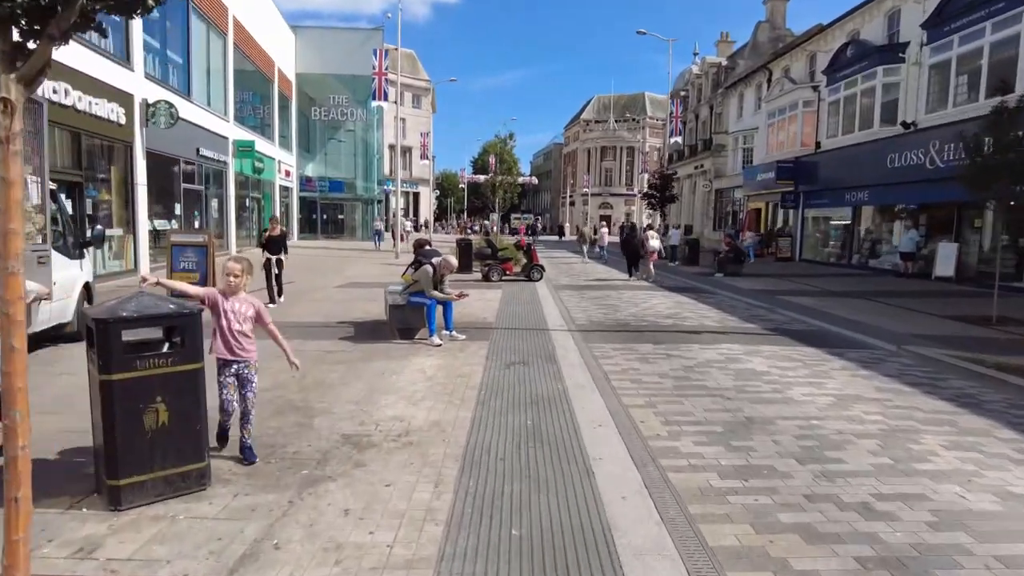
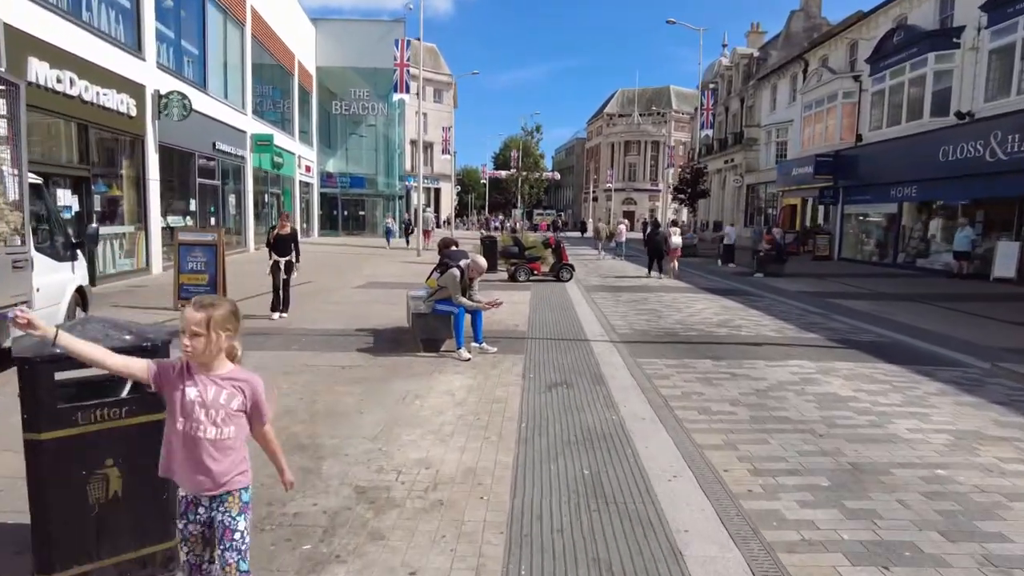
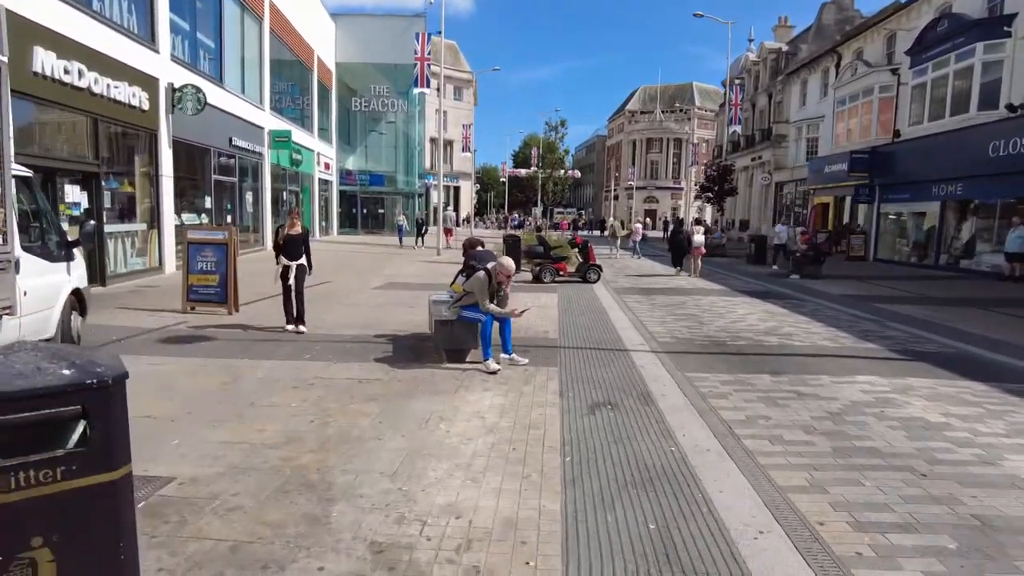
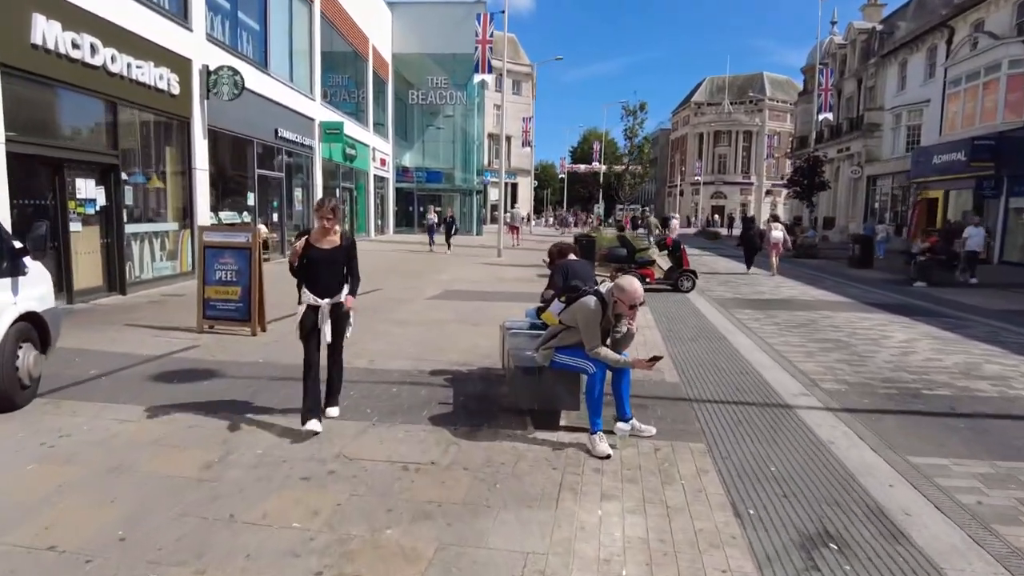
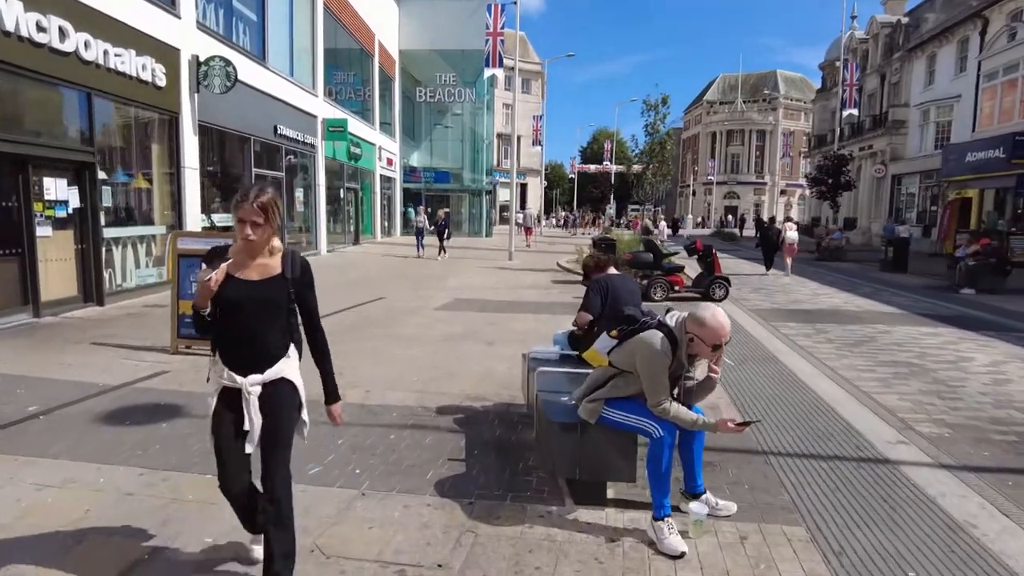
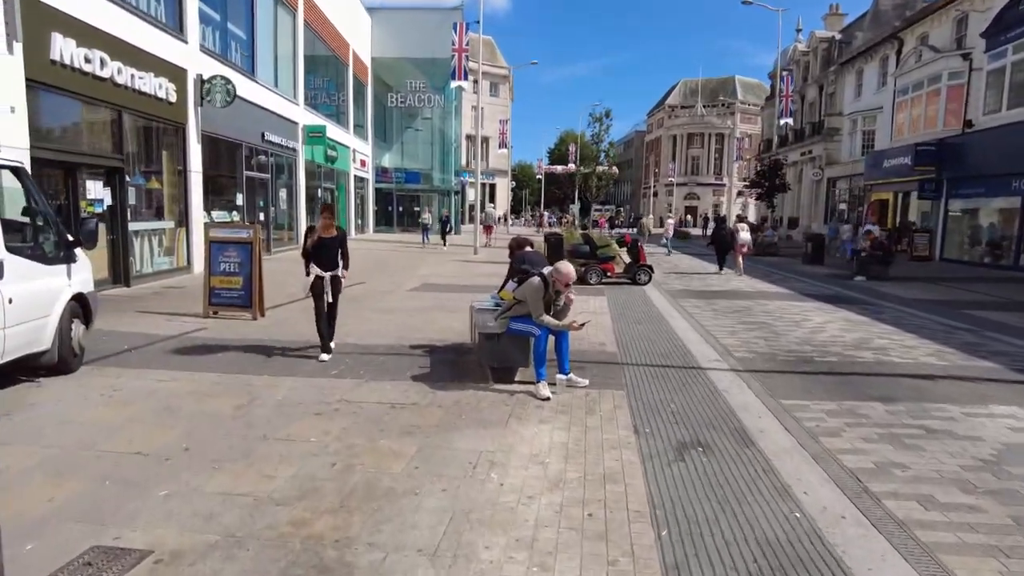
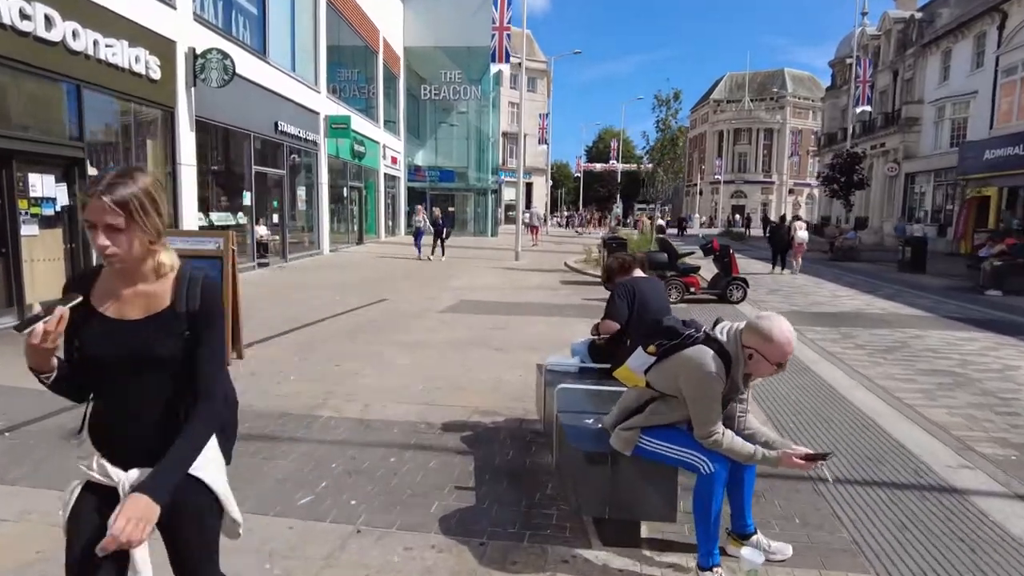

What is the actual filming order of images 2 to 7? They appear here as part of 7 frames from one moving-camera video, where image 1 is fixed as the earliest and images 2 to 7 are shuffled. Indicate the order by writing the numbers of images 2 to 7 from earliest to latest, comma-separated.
2, 3, 6, 4, 5, 7
